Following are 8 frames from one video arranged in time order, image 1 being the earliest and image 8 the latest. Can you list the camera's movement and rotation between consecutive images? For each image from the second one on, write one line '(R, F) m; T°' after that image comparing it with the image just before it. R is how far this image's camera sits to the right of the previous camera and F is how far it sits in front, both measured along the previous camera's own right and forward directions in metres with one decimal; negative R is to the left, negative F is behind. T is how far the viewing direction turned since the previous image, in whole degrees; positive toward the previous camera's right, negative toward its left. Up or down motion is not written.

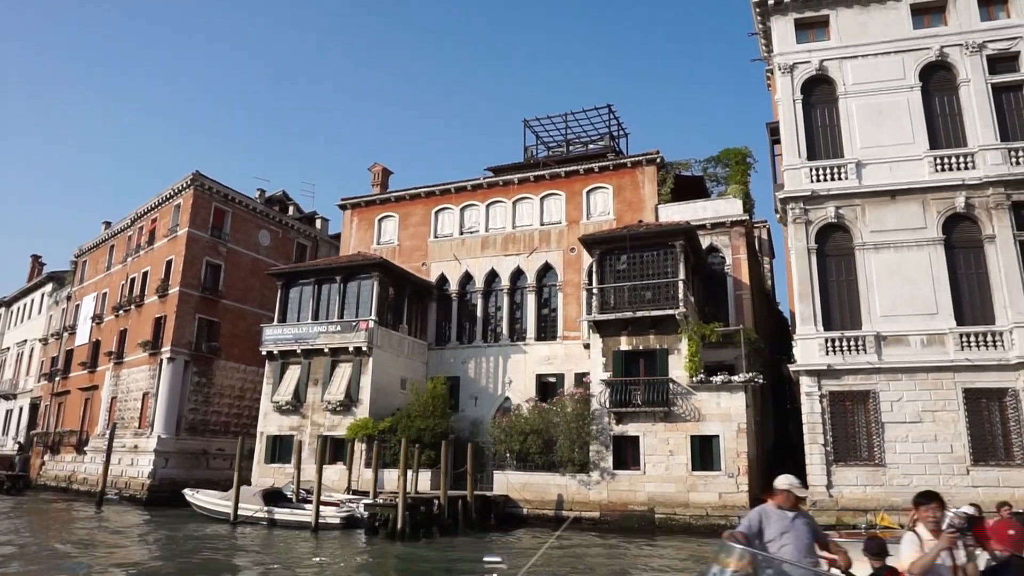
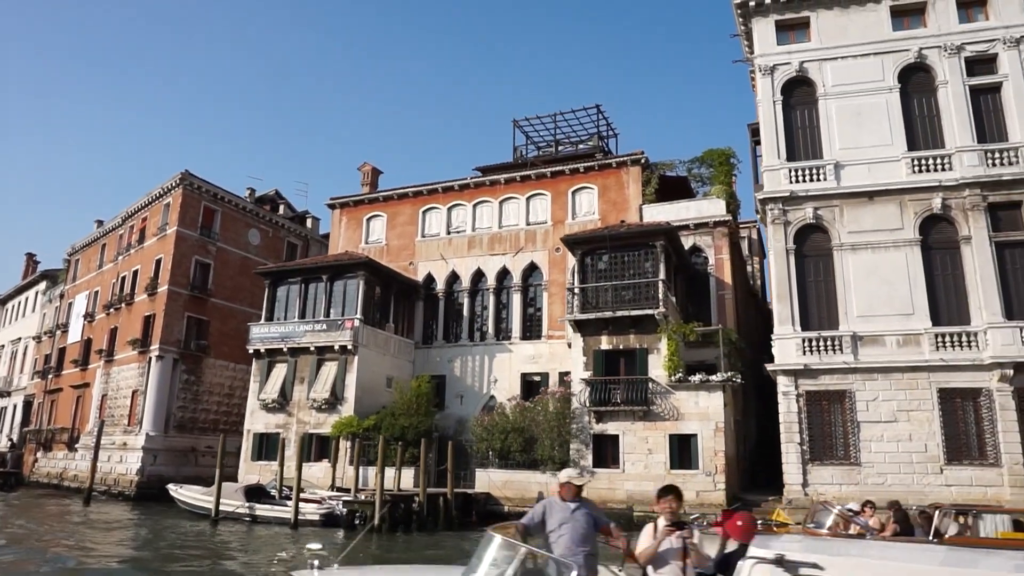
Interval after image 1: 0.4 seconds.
(+0.6, -0.2) m; 0°
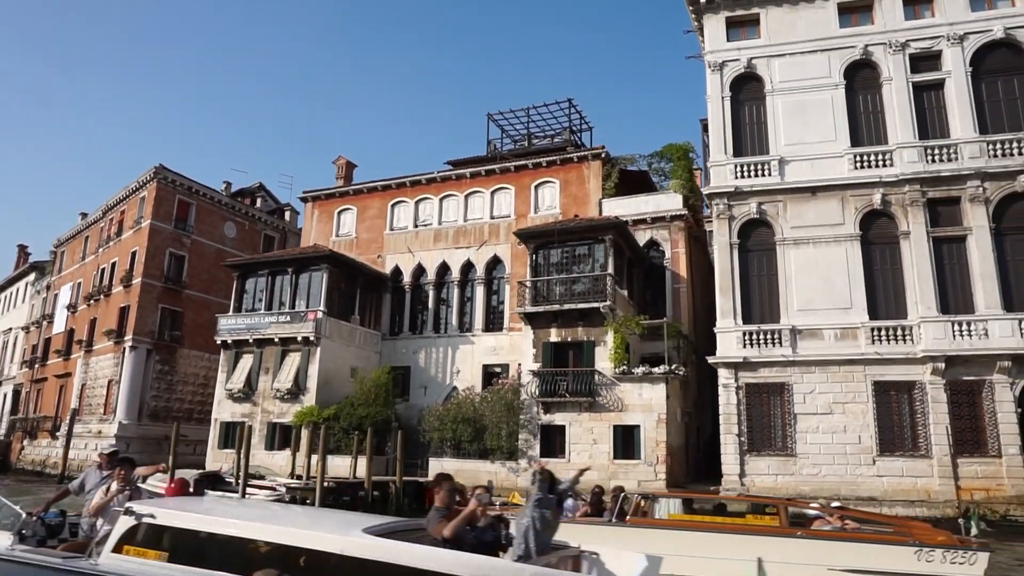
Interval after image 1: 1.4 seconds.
(+1.8, -0.4) m; -1°
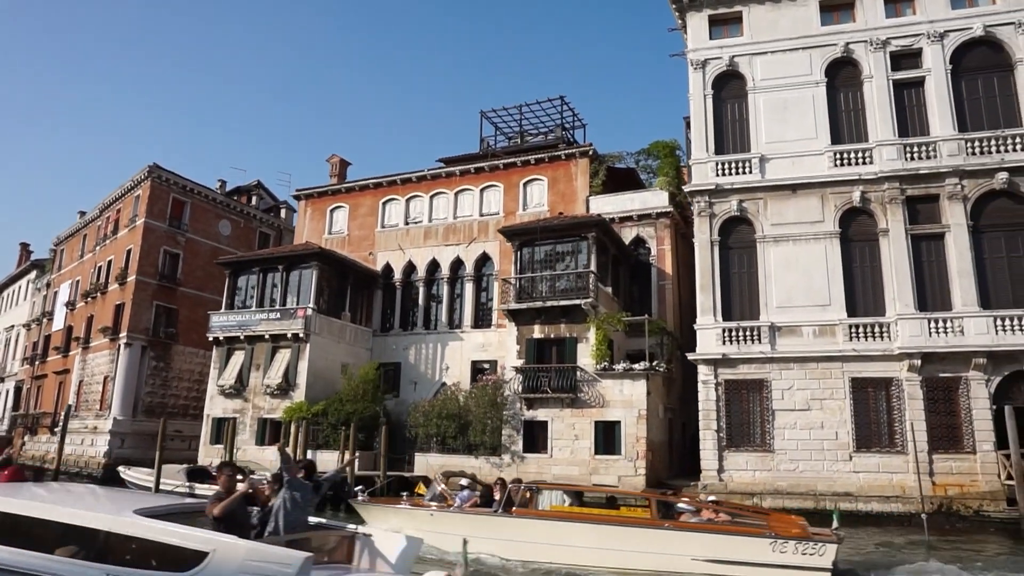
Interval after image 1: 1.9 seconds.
(+0.8, -0.2) m; -1°
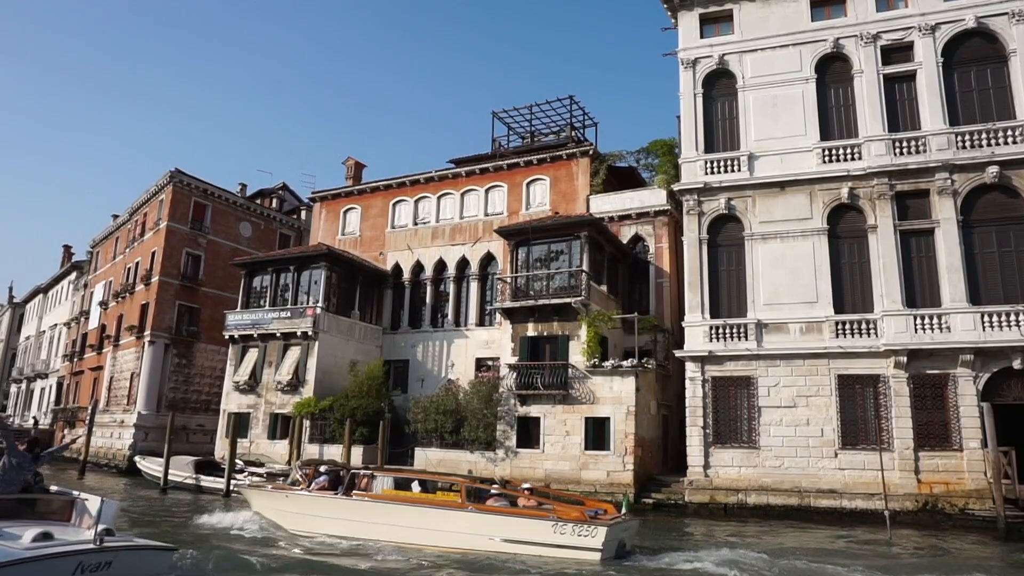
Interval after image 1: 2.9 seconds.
(+1.5, -0.5) m; -3°
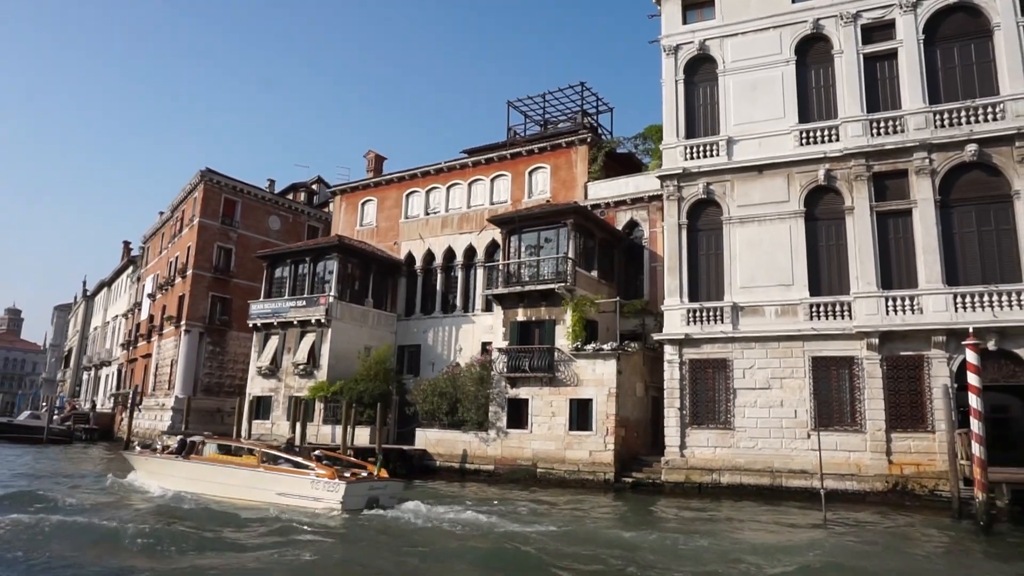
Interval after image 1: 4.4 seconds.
(+2.5, -0.7) m; -5°
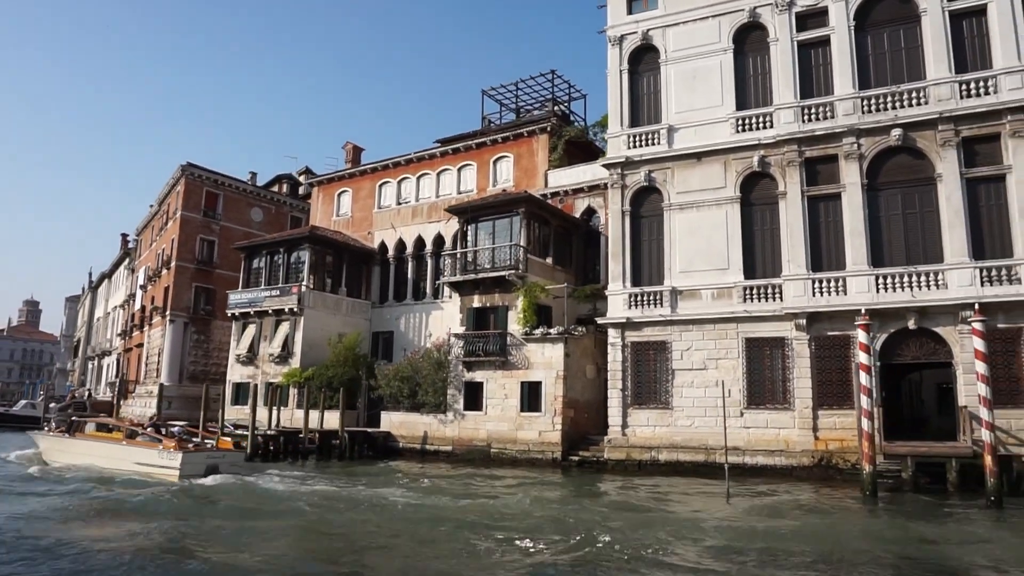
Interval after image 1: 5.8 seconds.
(+2.1, -0.8) m; -1°
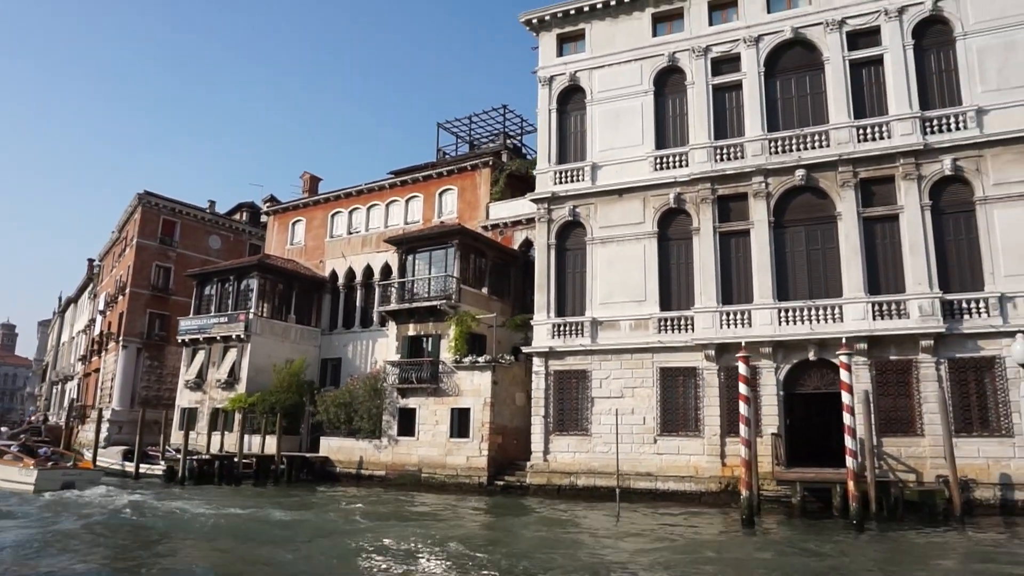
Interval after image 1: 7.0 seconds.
(+1.9, -0.8) m; +1°
